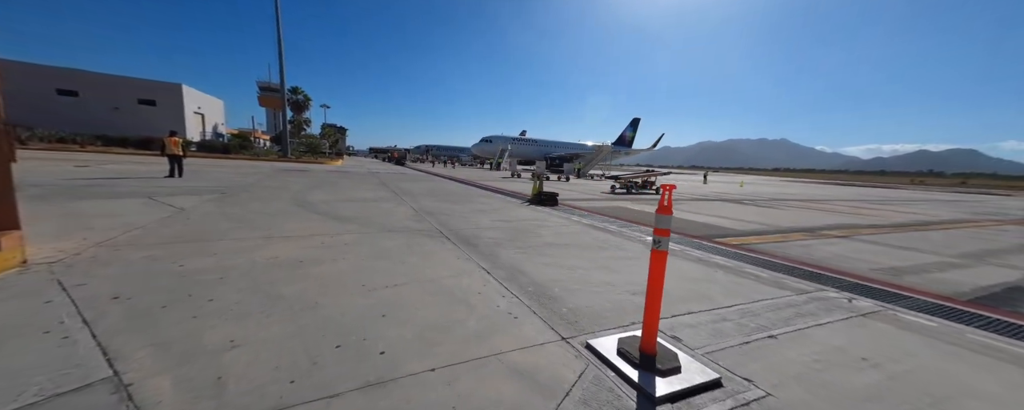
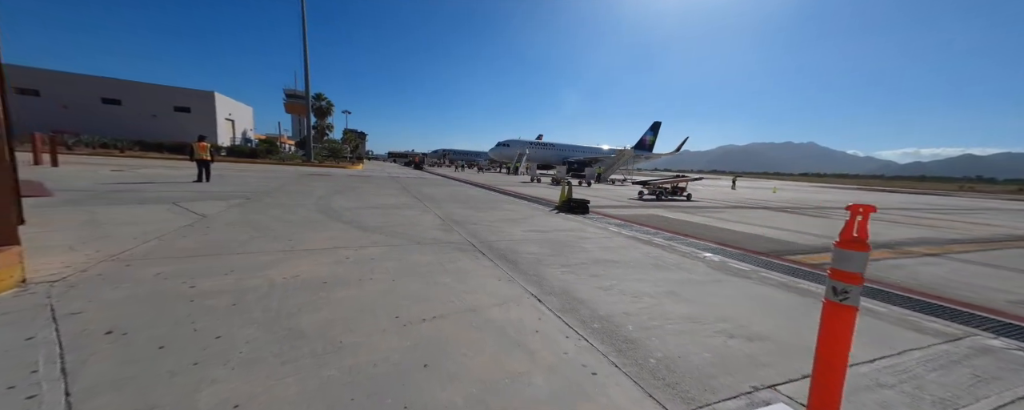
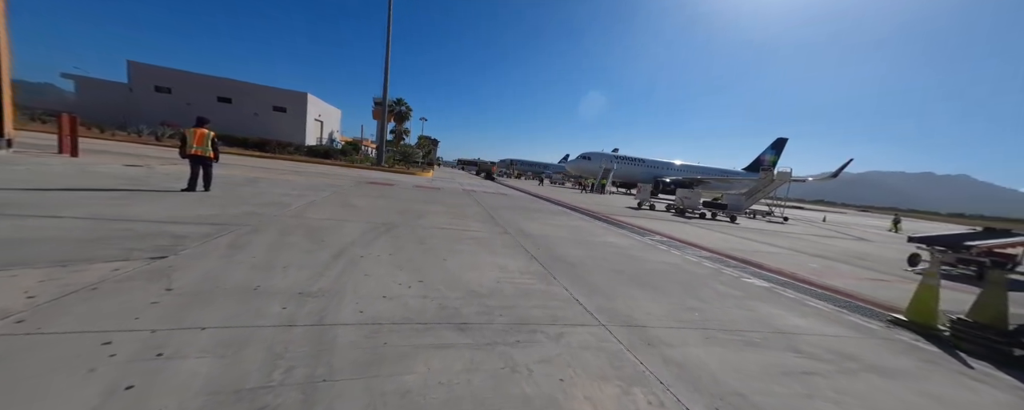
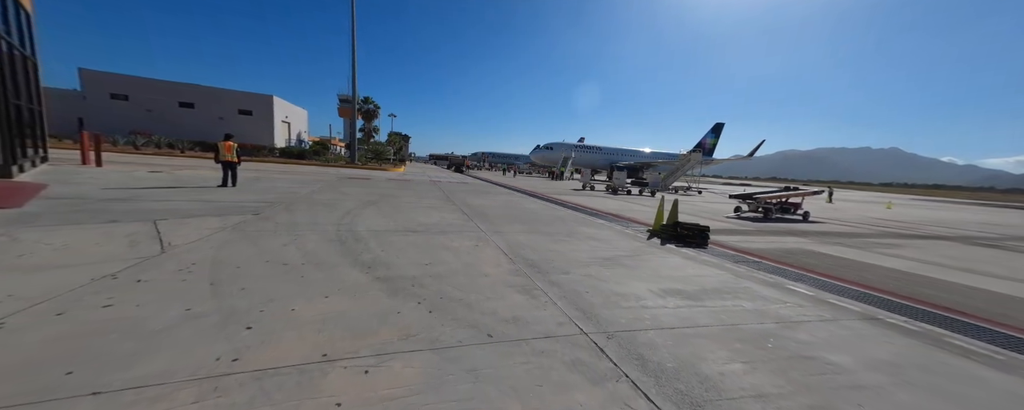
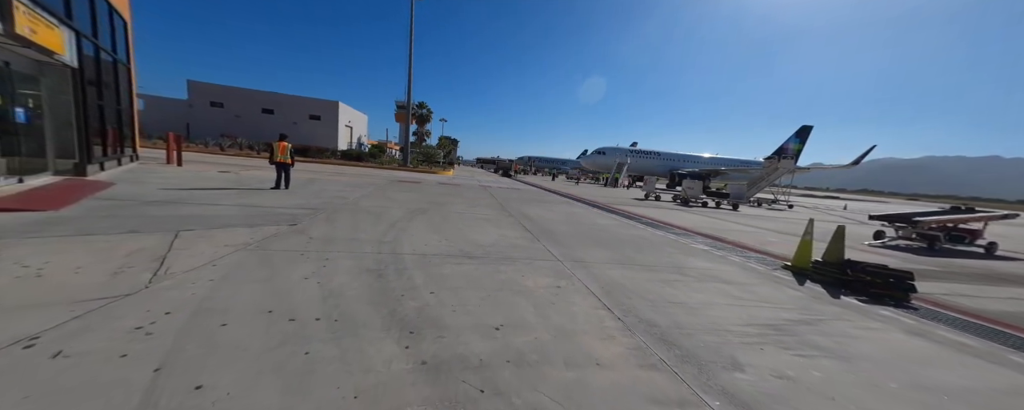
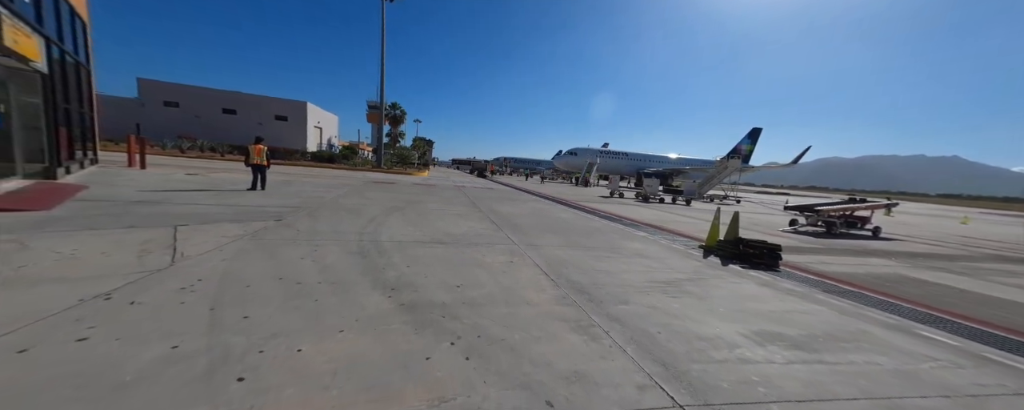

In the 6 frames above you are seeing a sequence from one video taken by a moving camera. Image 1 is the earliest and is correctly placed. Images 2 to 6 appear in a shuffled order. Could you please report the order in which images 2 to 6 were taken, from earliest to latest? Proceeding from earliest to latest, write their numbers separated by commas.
2, 4, 6, 5, 3
